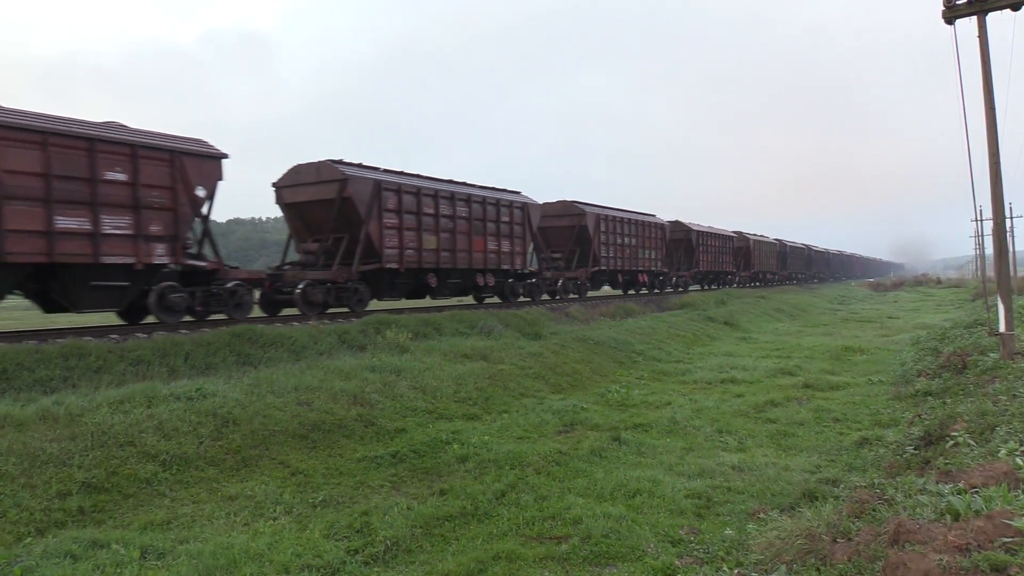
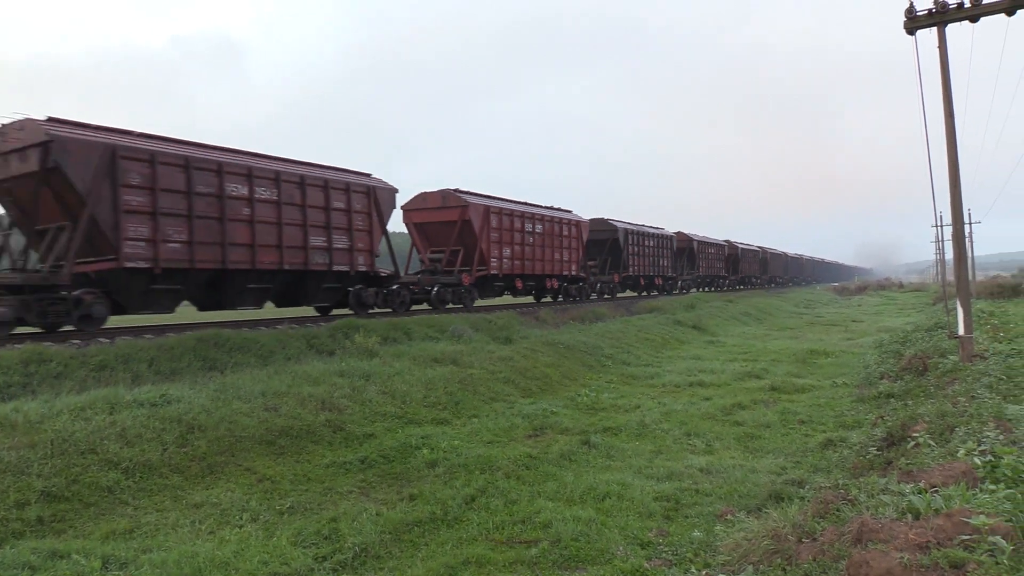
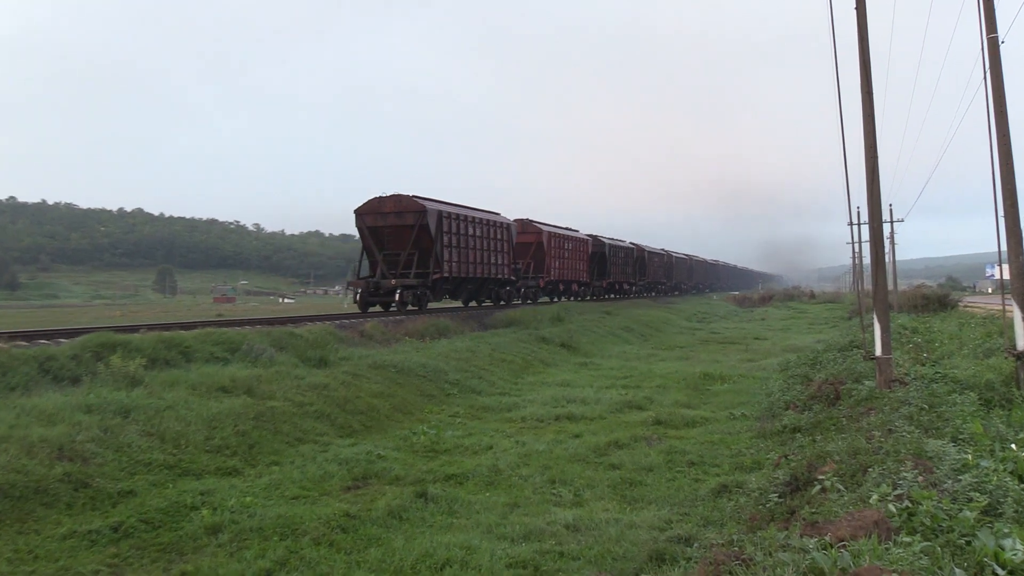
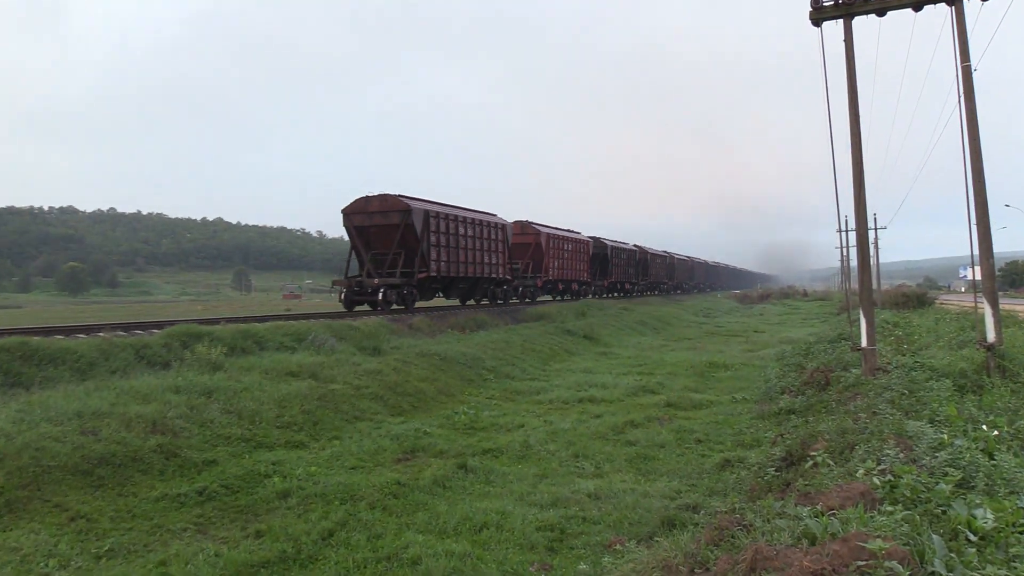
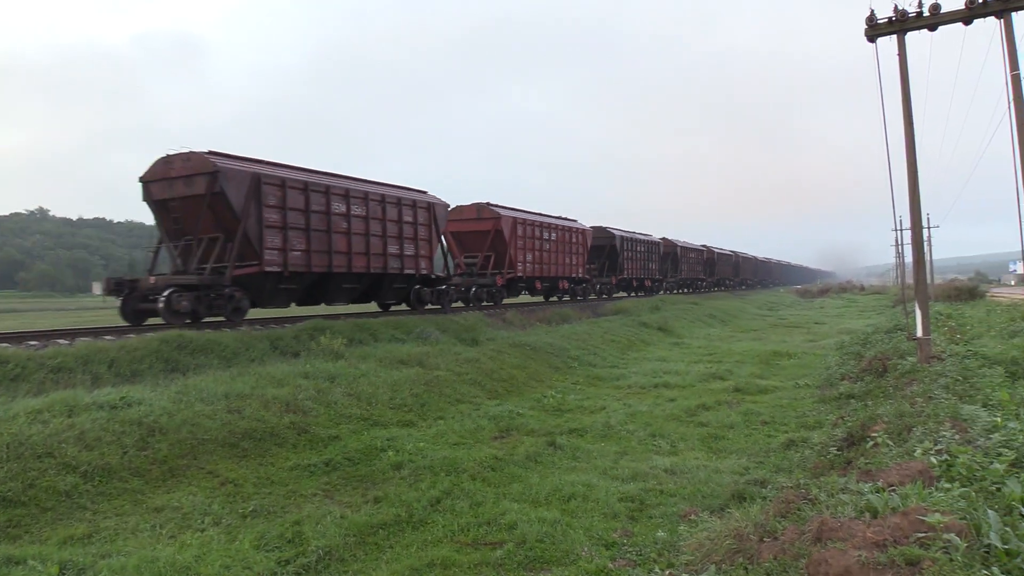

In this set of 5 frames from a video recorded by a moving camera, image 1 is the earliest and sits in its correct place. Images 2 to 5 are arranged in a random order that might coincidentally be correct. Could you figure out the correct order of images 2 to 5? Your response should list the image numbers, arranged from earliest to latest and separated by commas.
2, 5, 4, 3
